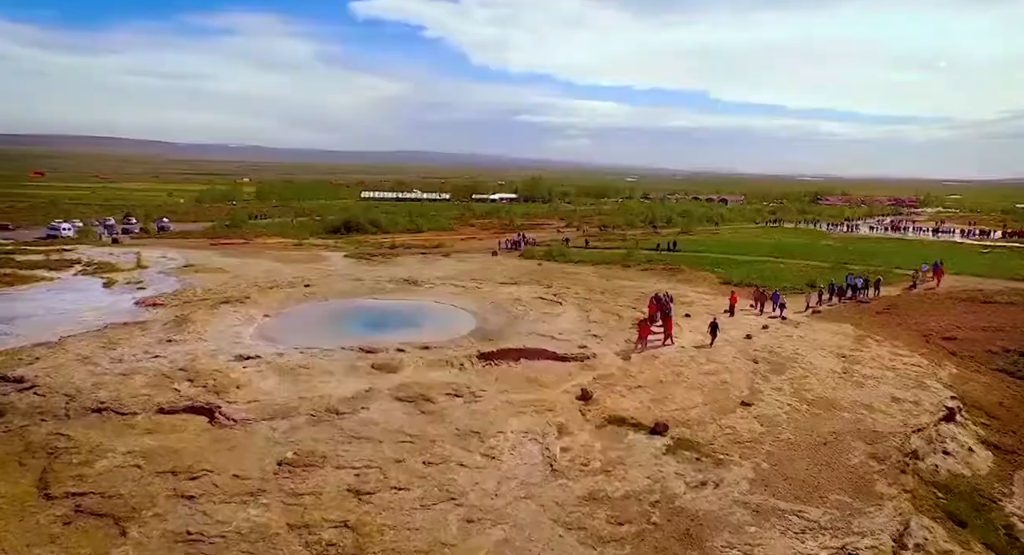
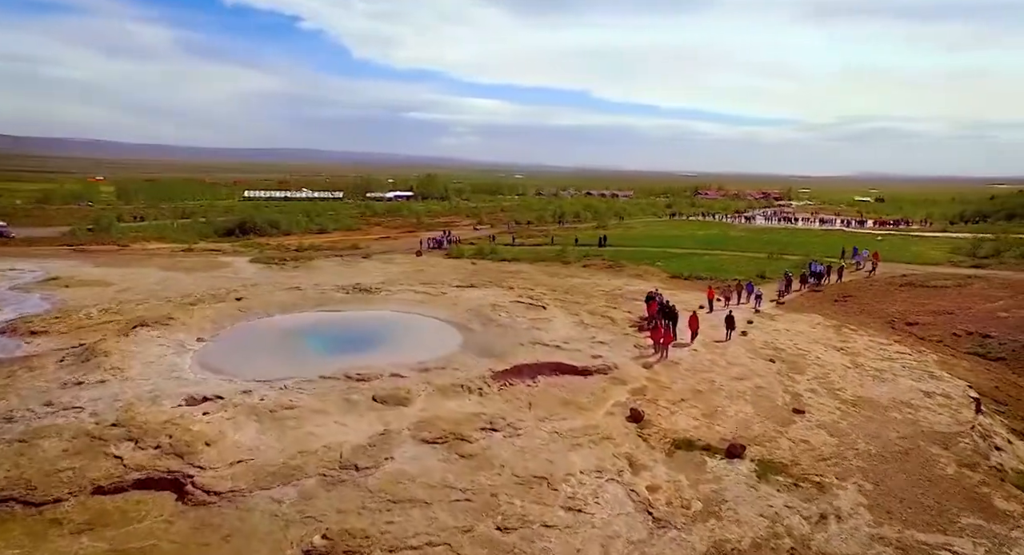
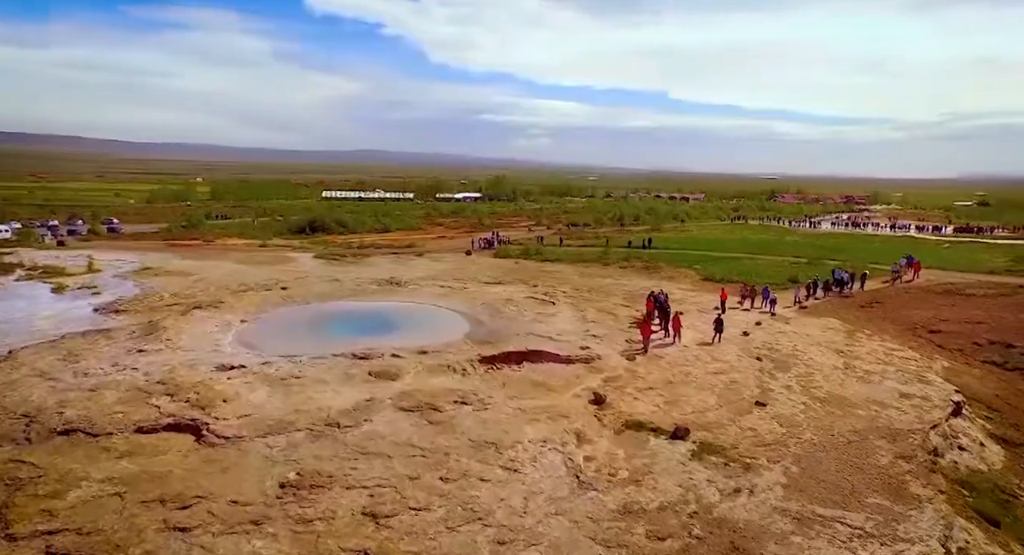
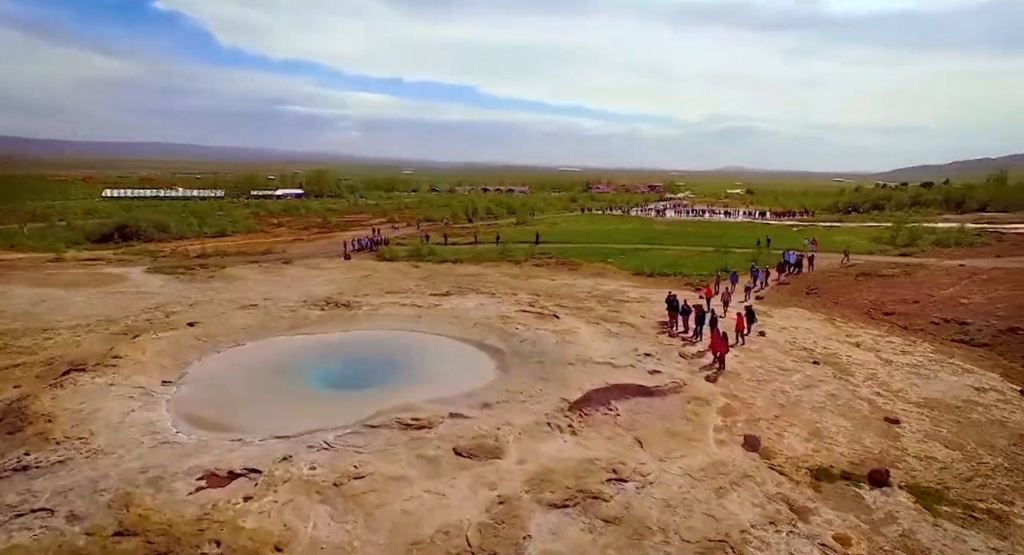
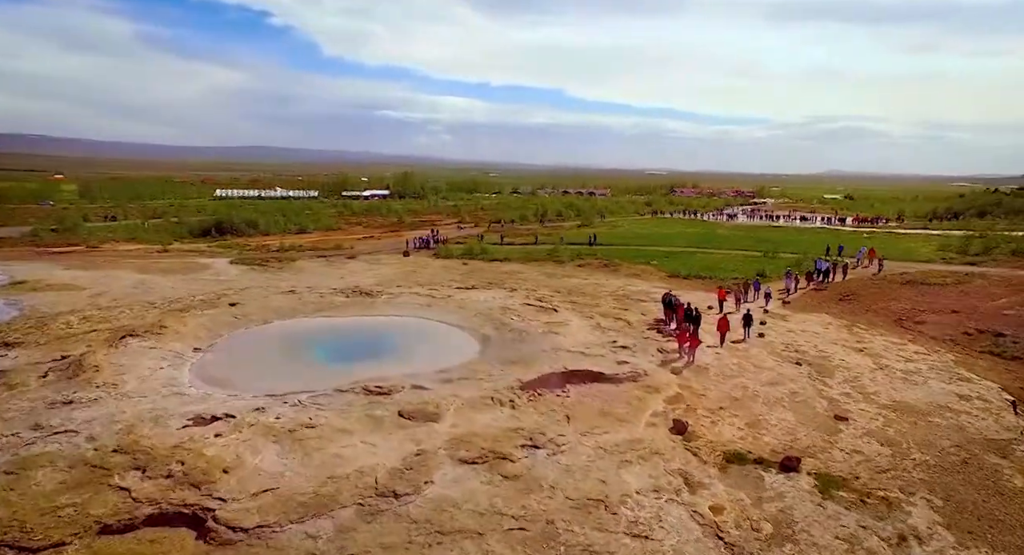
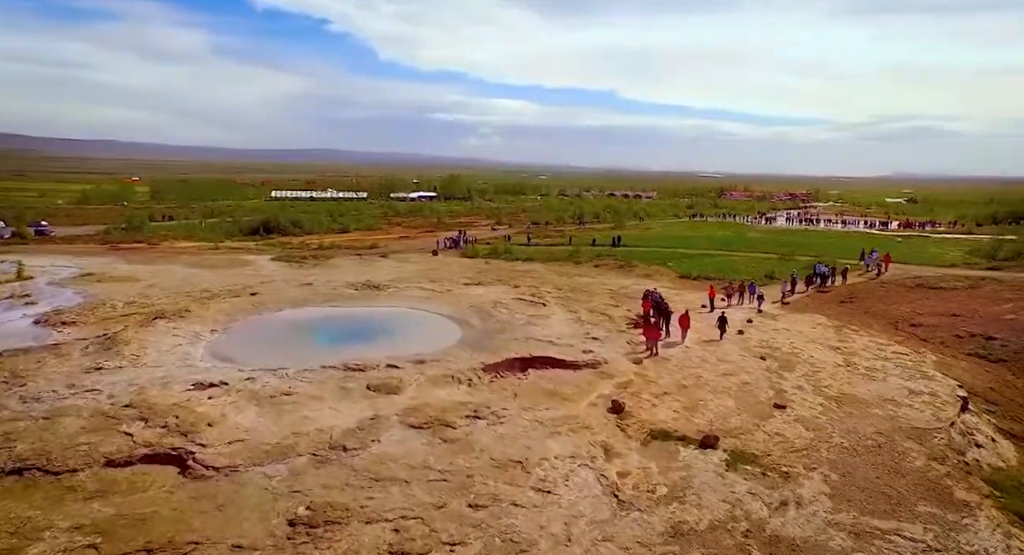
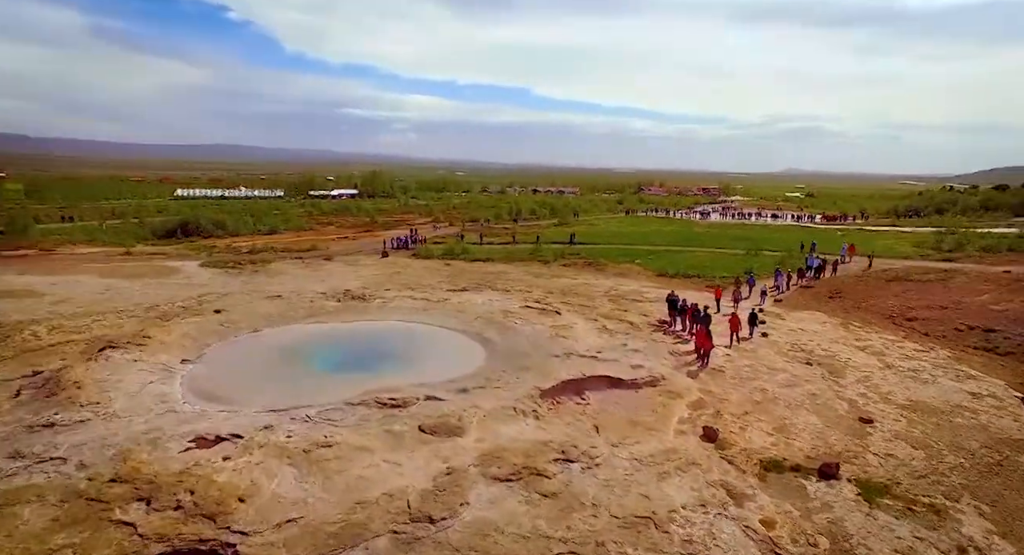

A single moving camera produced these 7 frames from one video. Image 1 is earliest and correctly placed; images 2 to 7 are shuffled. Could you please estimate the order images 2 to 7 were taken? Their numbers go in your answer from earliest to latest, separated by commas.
3, 6, 2, 5, 7, 4
